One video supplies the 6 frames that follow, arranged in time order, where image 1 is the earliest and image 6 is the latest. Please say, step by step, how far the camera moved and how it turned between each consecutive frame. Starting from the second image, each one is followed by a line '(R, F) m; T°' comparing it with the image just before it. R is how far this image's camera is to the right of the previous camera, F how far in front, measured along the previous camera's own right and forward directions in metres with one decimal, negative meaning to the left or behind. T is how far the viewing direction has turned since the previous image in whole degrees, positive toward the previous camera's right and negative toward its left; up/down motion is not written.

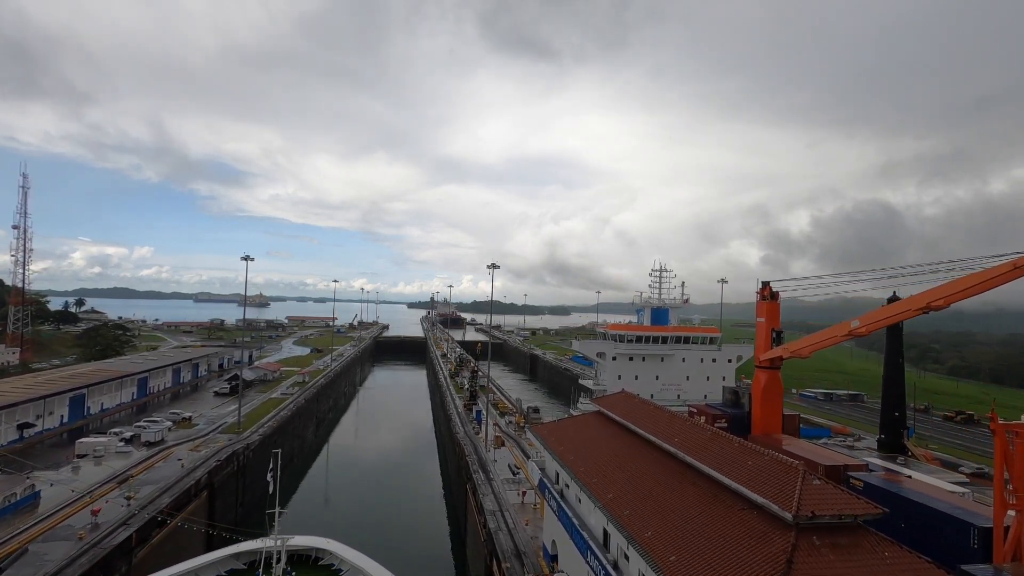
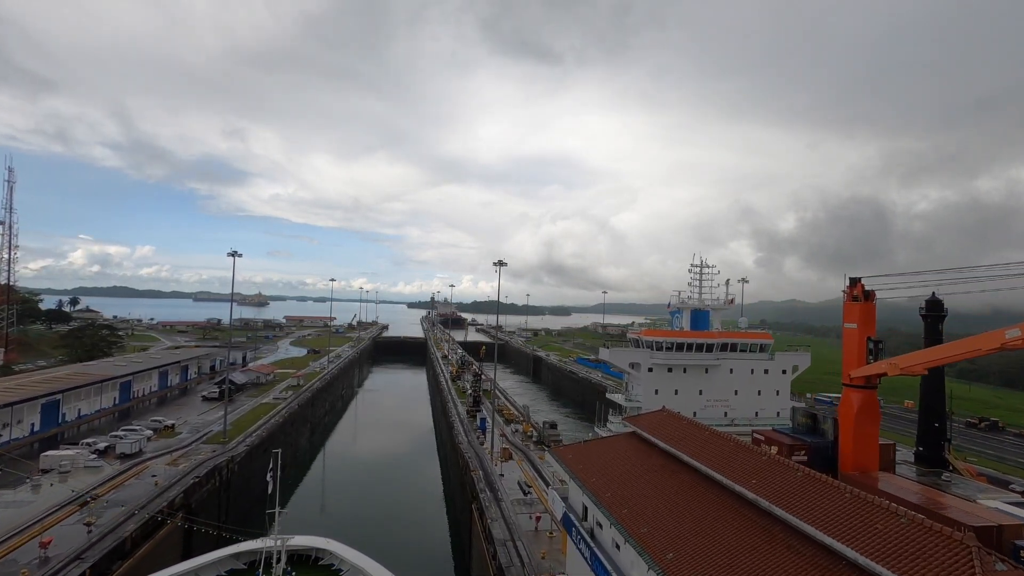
(-0.4, +1.9) m; 0°
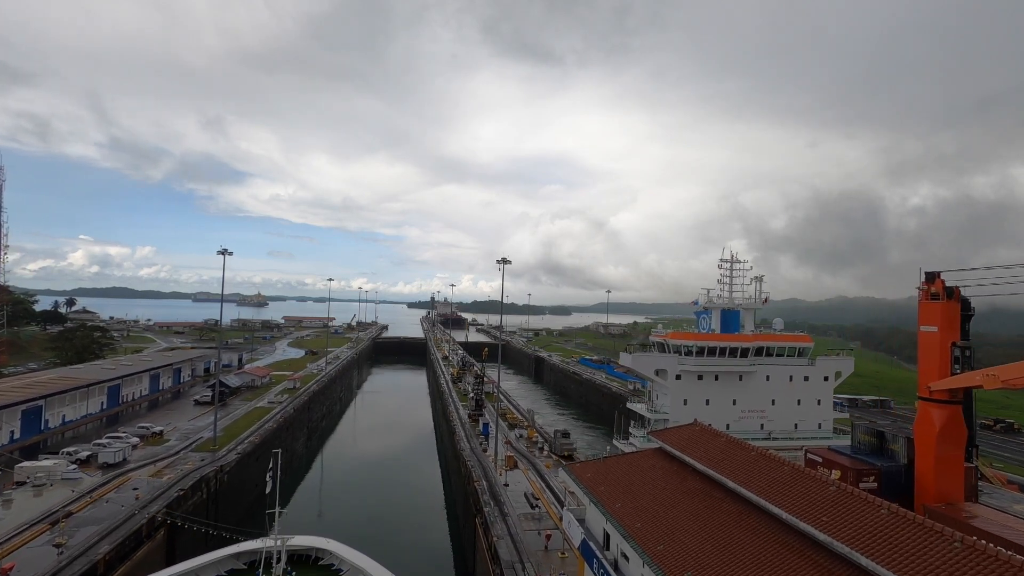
(-0.1, +0.5) m; 0°
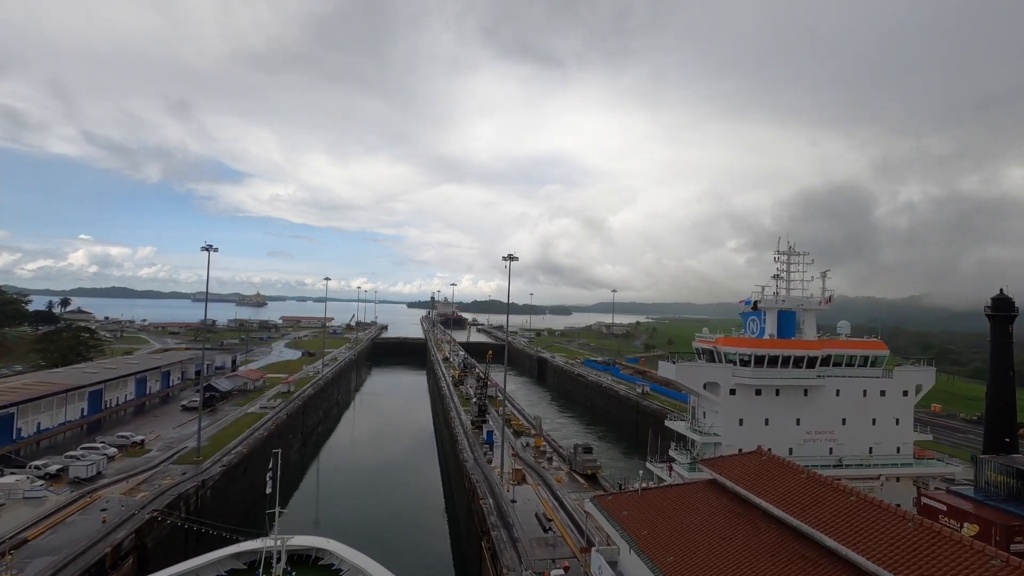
(-0.2, +1.1) m; 0°
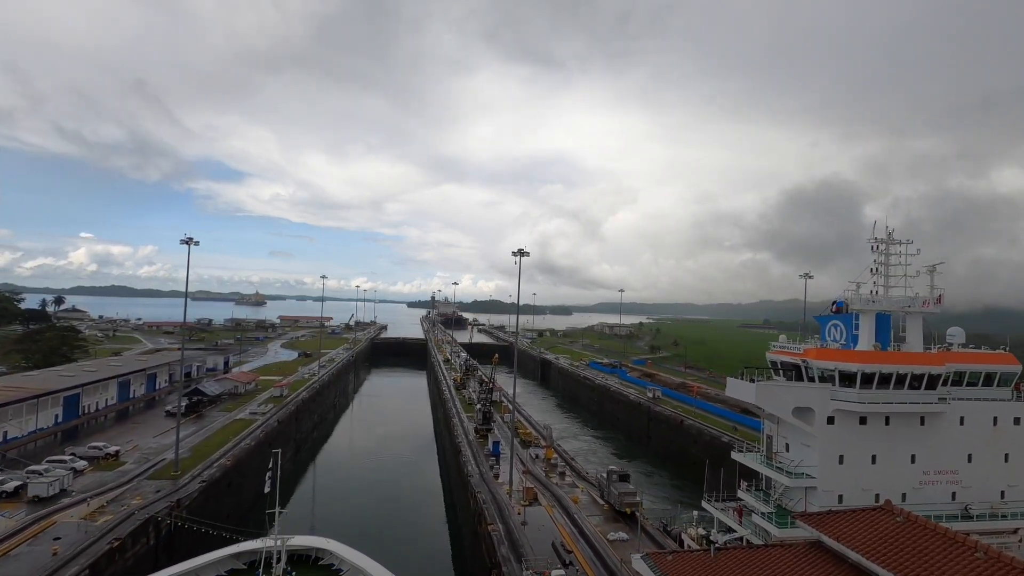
(-0.6, +3.0) m; 0°
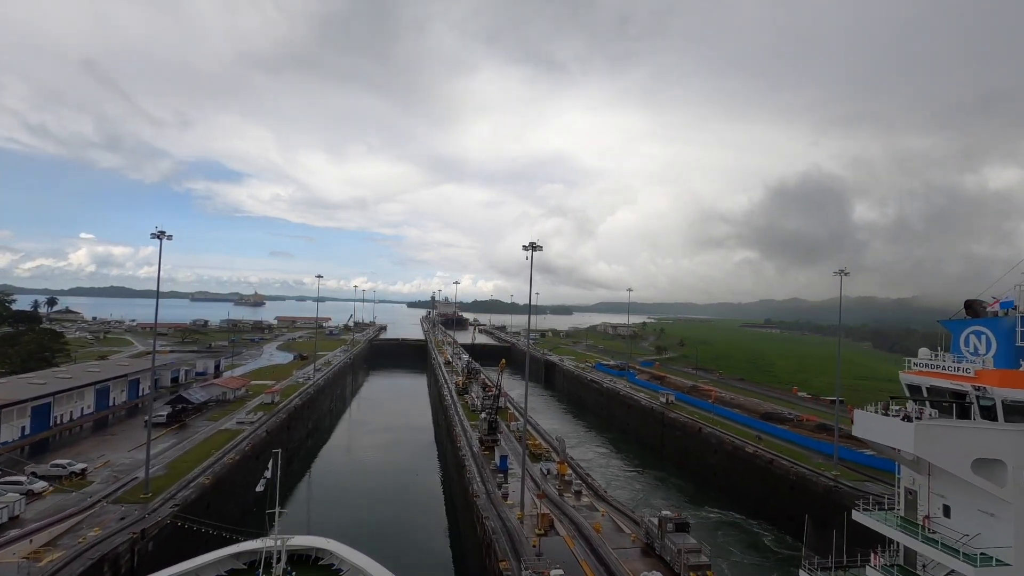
(-0.5, -1.1) m; 0°
